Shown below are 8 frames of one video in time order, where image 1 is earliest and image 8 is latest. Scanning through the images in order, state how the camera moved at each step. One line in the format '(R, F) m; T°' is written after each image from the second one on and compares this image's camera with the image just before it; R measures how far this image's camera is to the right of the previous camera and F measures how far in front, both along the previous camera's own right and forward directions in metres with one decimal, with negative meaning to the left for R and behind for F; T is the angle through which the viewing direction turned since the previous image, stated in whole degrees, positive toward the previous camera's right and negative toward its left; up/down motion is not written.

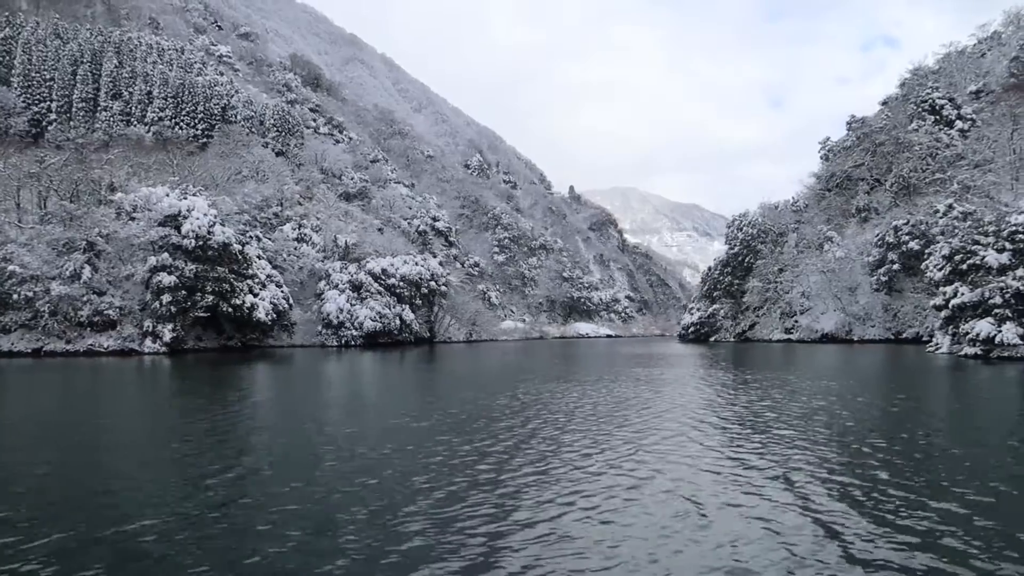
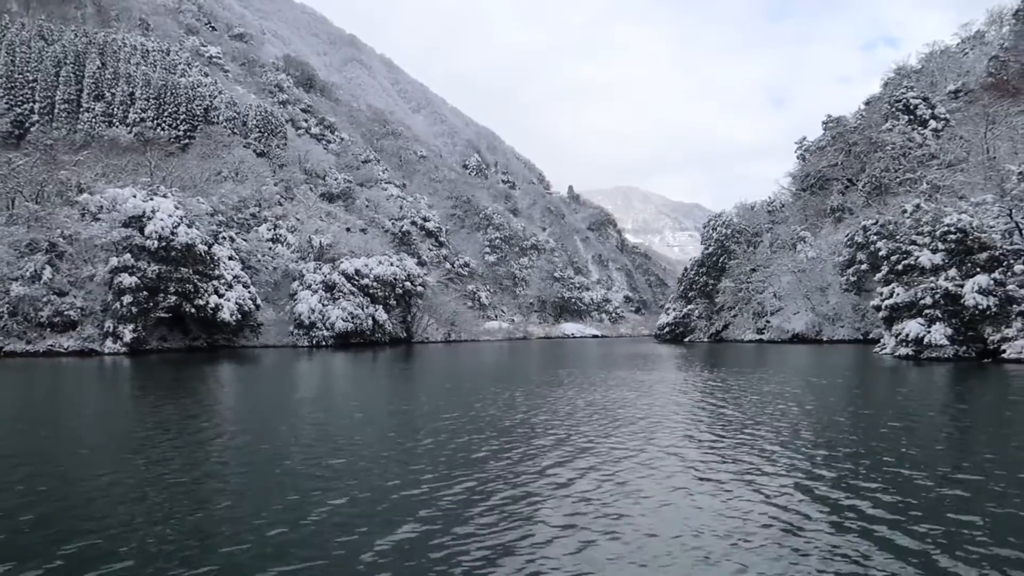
(+2.4, 0.0) m; 0°
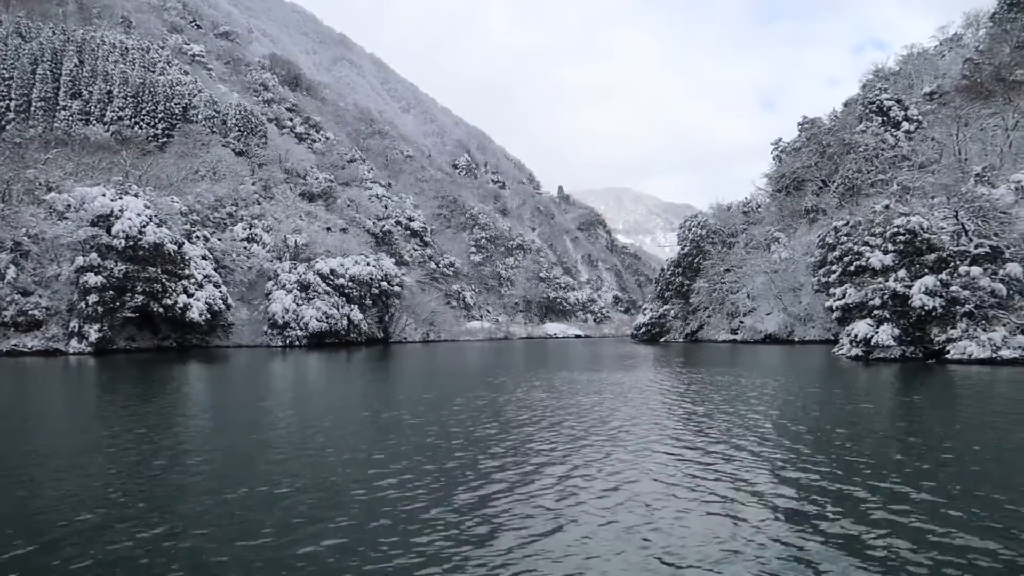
(+1.3, 0.0) m; +1°
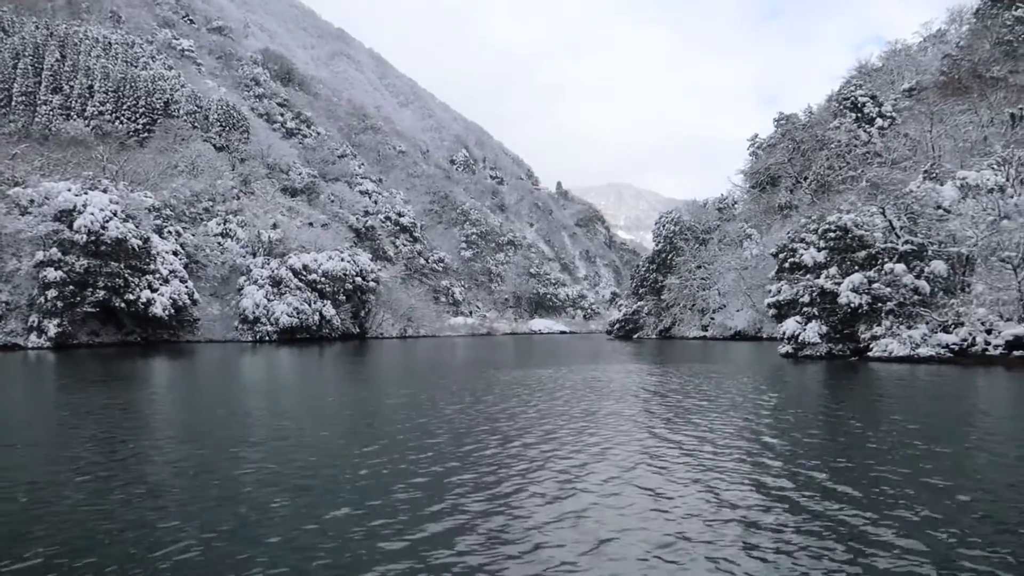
(+2.4, 0.0) m; 0°
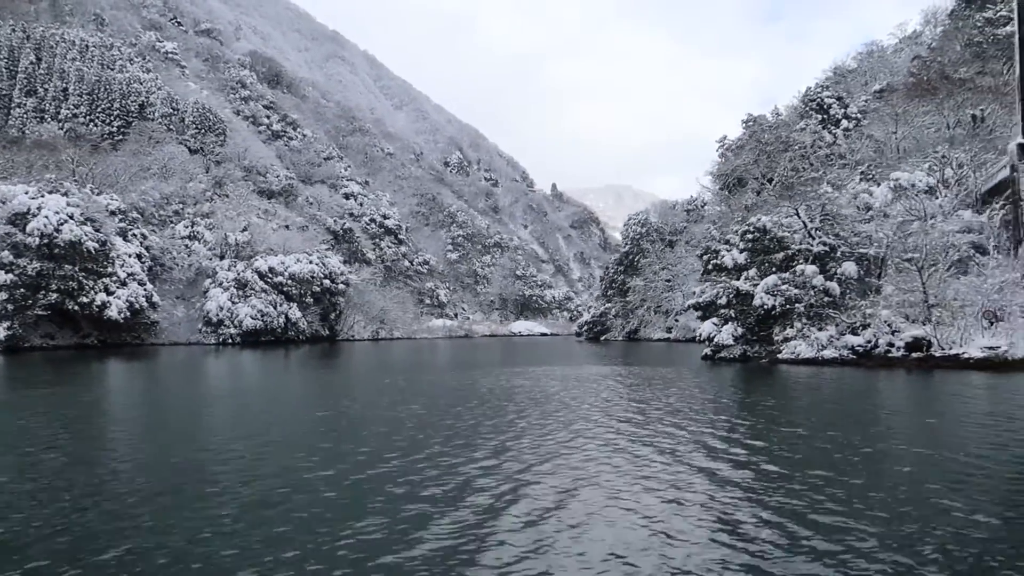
(+2.7, +0.1) m; 0°
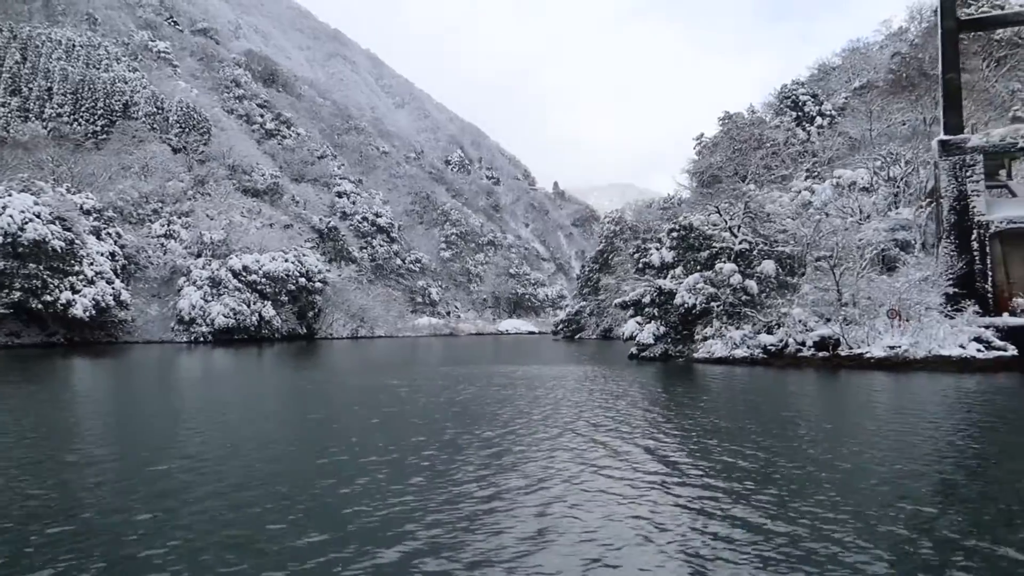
(+2.6, +0.1) m; -1°
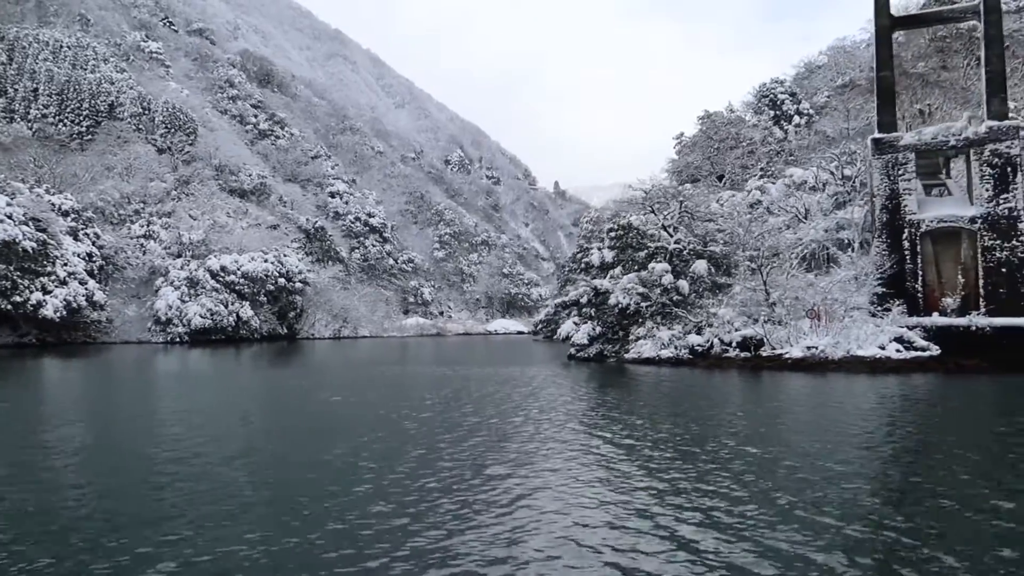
(+2.1, +0.1) m; 0°
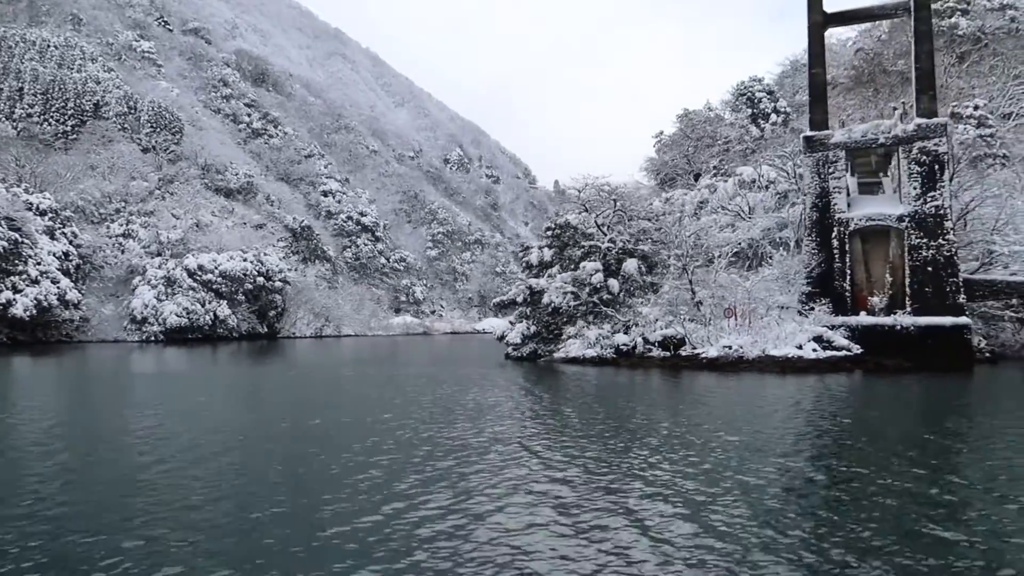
(+2.1, +0.1) m; 0°
